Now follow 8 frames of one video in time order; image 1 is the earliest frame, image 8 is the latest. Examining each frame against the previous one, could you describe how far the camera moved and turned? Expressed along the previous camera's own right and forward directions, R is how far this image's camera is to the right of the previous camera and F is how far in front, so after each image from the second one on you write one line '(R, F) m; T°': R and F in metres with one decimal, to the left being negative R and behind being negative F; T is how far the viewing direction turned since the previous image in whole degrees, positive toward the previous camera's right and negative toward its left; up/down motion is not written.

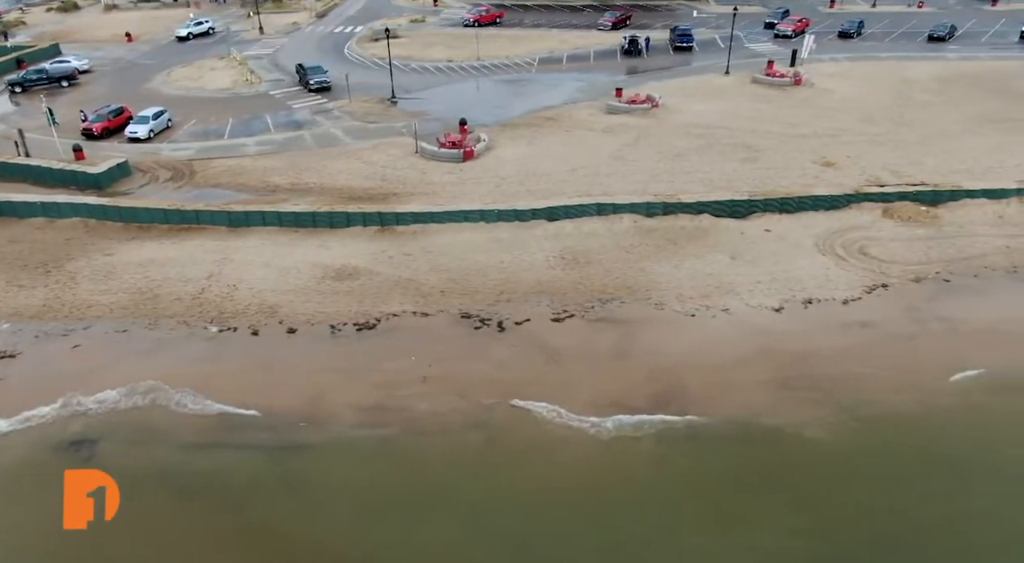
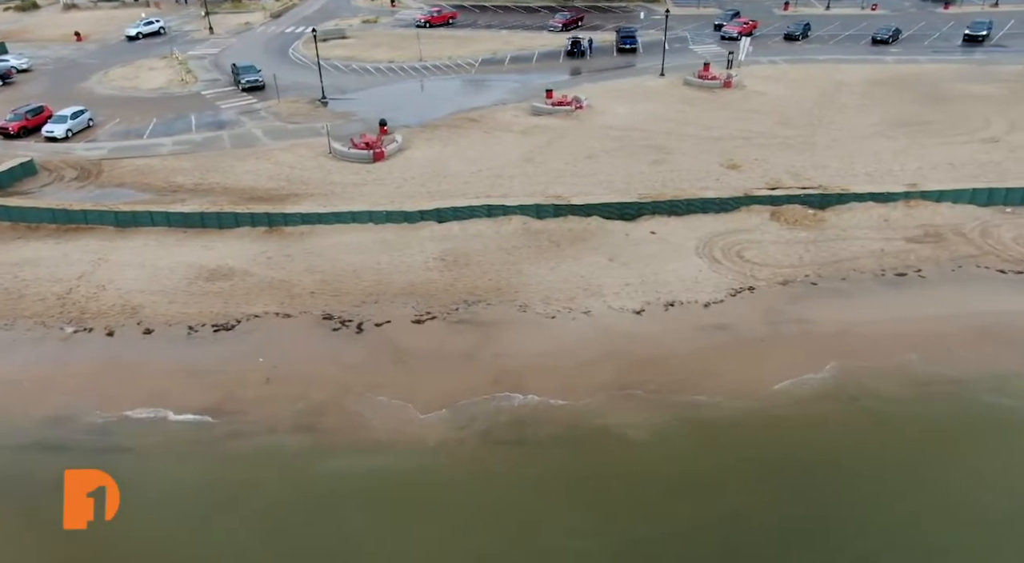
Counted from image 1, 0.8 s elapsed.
(+3.7, -0.1) m; 0°
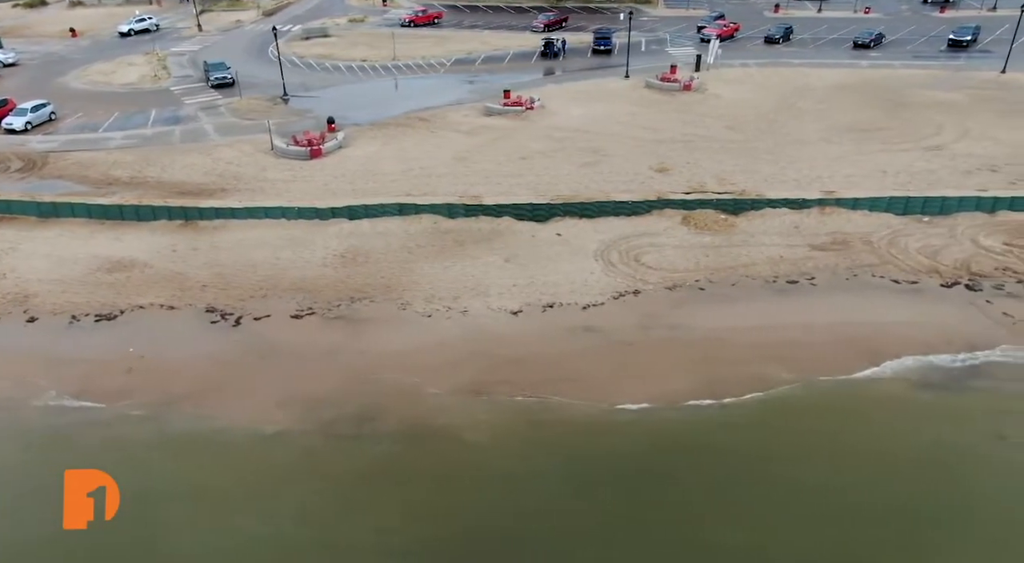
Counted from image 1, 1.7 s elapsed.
(+4.2, 0.0) m; -2°
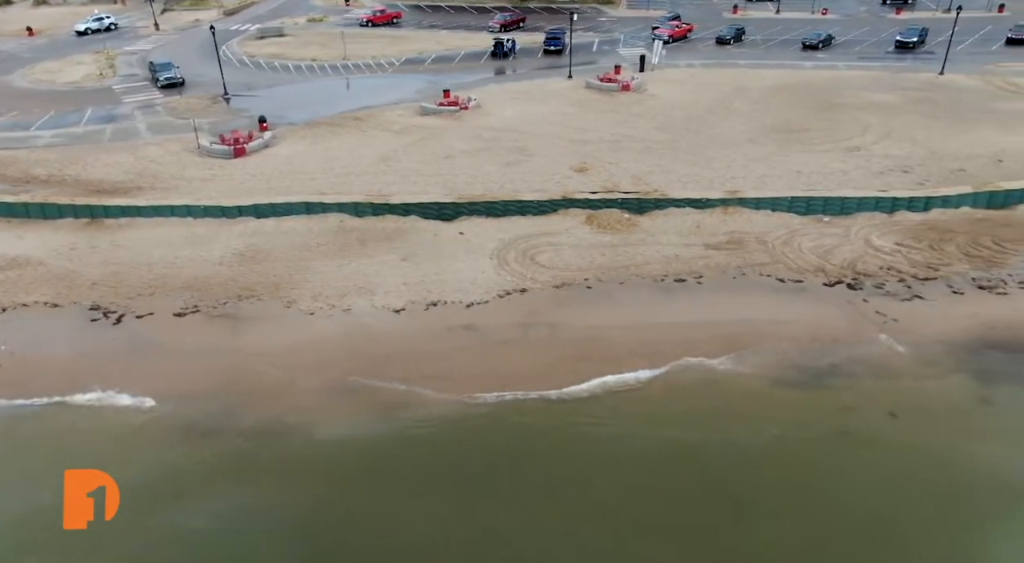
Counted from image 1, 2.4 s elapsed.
(+3.2, -0.1) m; 0°
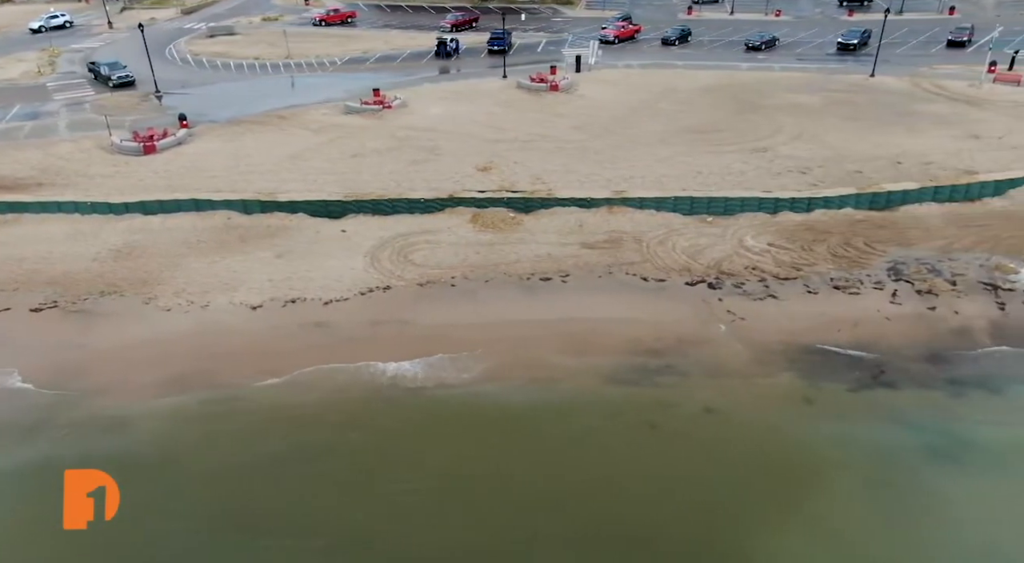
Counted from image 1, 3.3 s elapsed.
(+4.0, 0.0) m; 0°
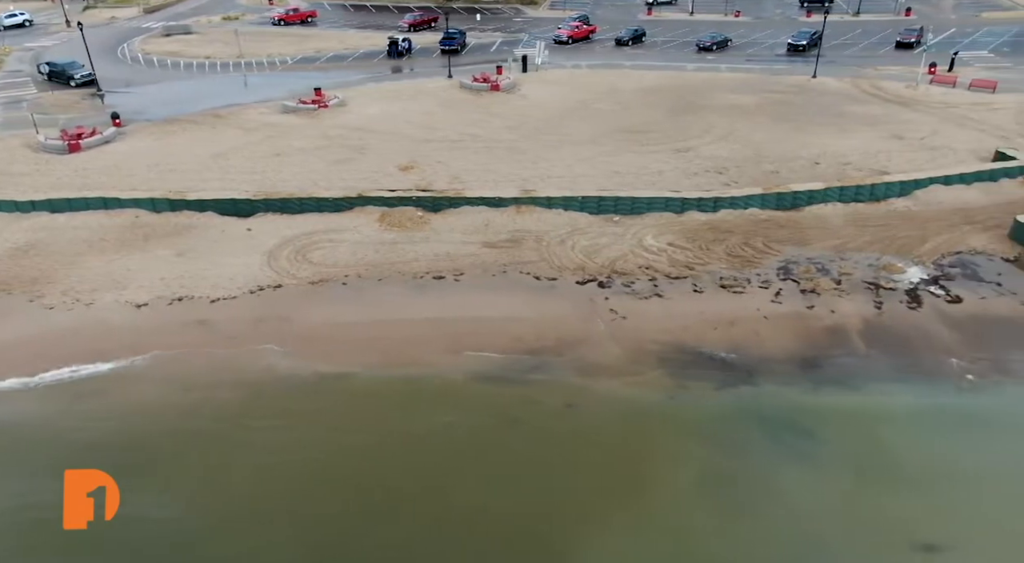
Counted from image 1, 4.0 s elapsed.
(+3.1, 0.0) m; 0°
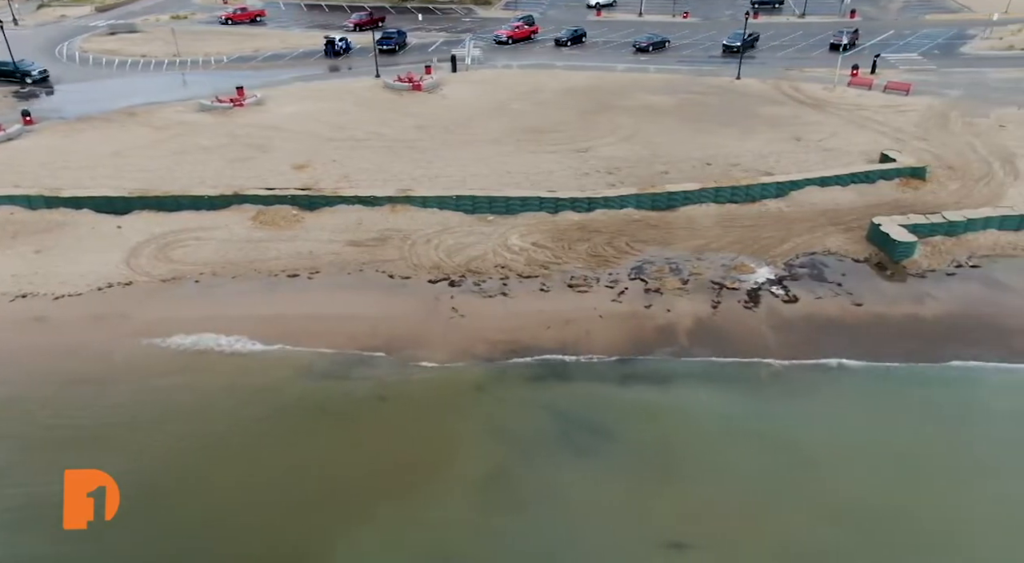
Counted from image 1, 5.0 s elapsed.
(+4.2, 0.0) m; 0°
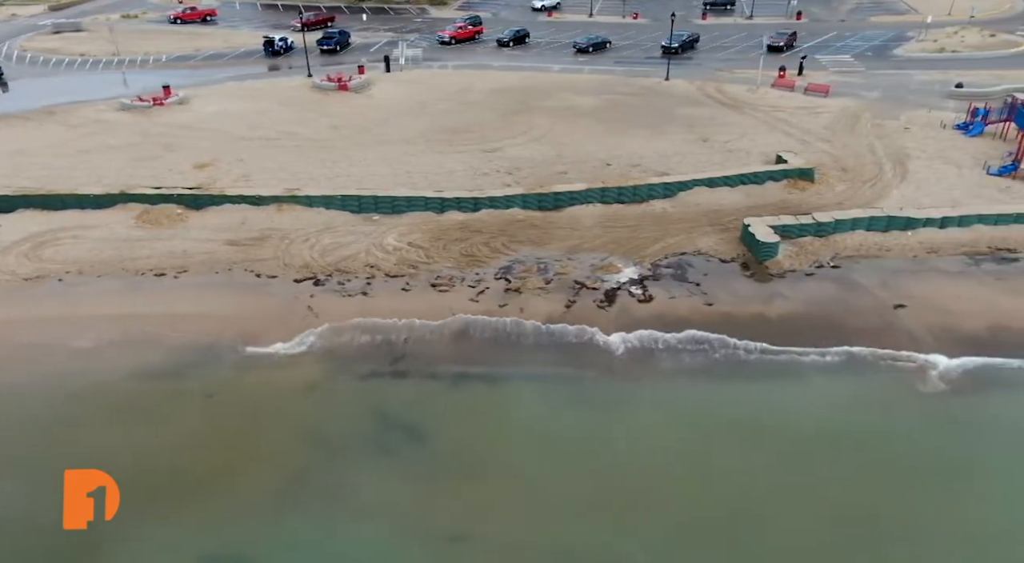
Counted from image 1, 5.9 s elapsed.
(+3.7, 0.0) m; 0°
